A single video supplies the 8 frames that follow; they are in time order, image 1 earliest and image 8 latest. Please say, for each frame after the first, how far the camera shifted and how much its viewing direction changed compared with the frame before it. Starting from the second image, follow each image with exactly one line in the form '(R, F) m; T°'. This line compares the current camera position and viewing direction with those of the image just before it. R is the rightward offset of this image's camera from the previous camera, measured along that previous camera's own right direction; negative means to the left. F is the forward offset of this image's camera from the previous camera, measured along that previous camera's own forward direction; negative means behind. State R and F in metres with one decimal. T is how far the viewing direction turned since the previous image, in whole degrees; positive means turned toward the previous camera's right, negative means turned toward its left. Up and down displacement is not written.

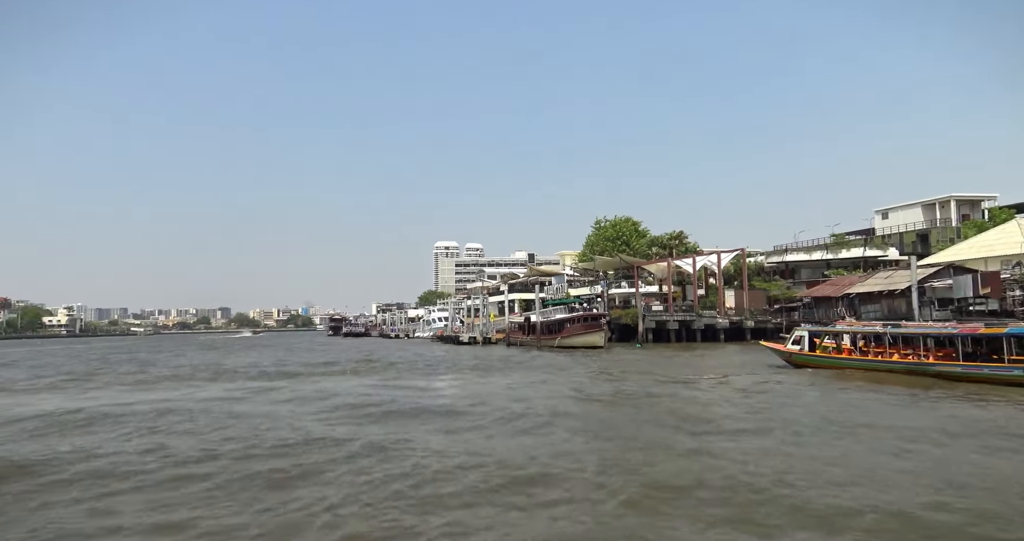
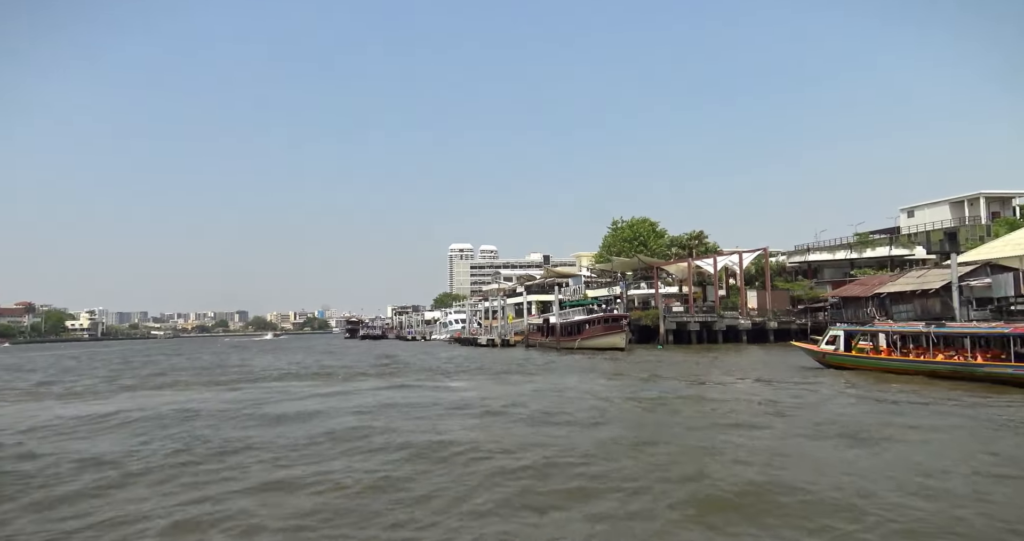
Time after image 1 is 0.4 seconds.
(-0.3, +0.6) m; -1°
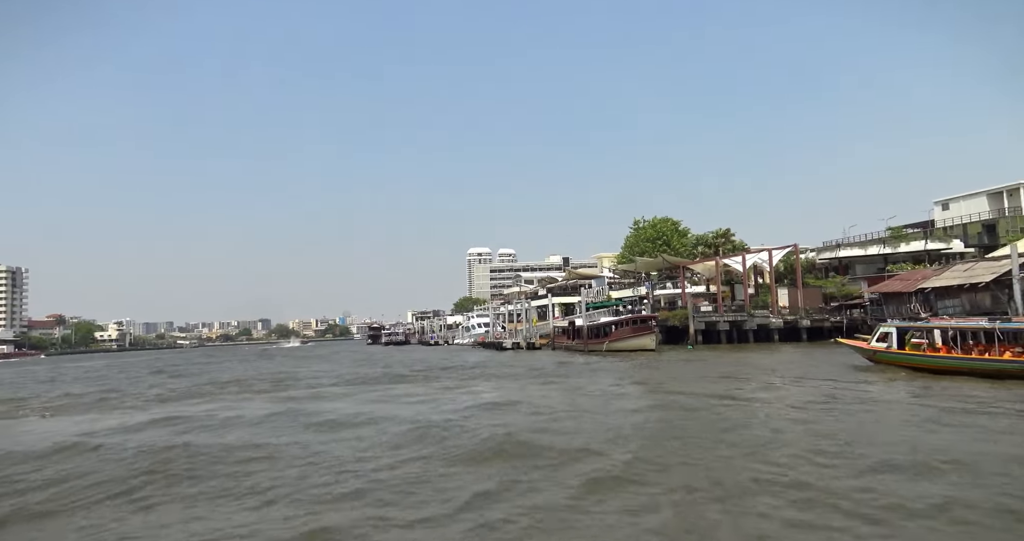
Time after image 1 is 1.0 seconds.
(-0.4, +0.9) m; -1°
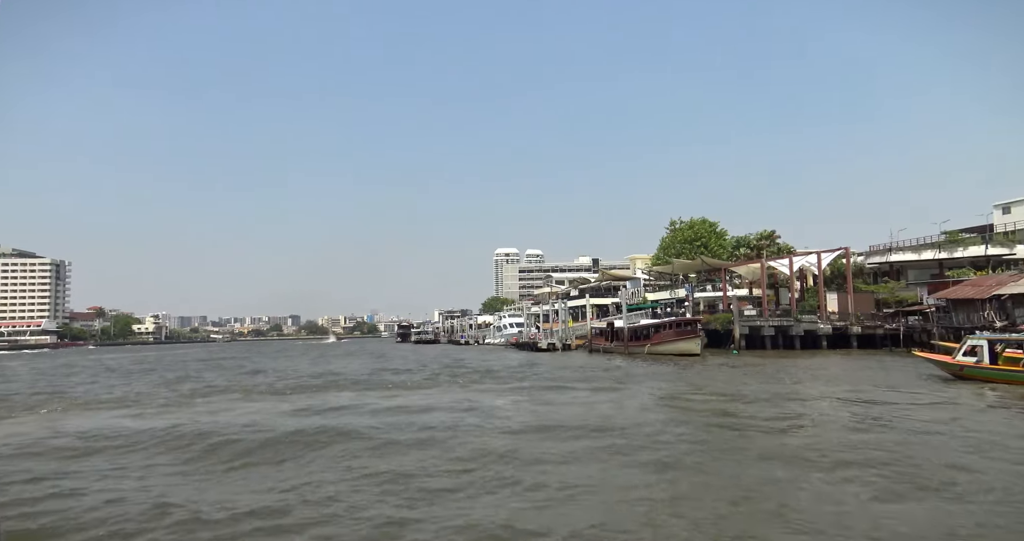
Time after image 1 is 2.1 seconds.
(-0.7, +1.4) m; -2°
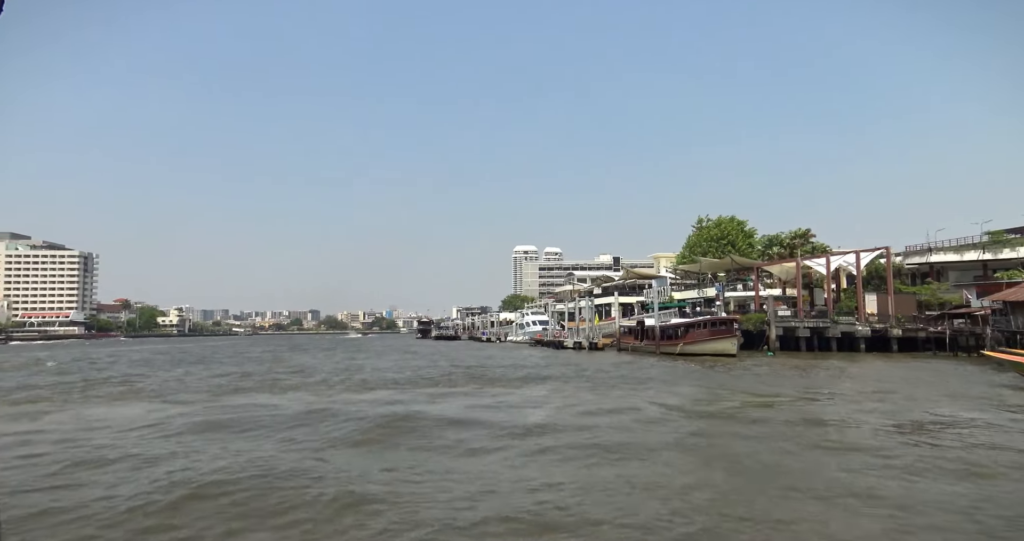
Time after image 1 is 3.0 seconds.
(-0.6, +1.2) m; -1°
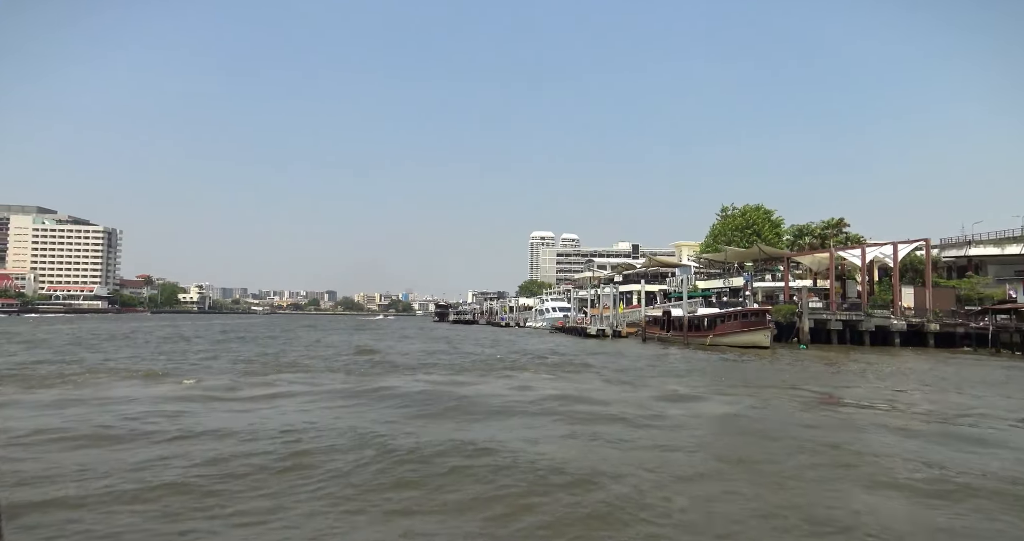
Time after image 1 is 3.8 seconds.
(-0.5, +1.2) m; -1°
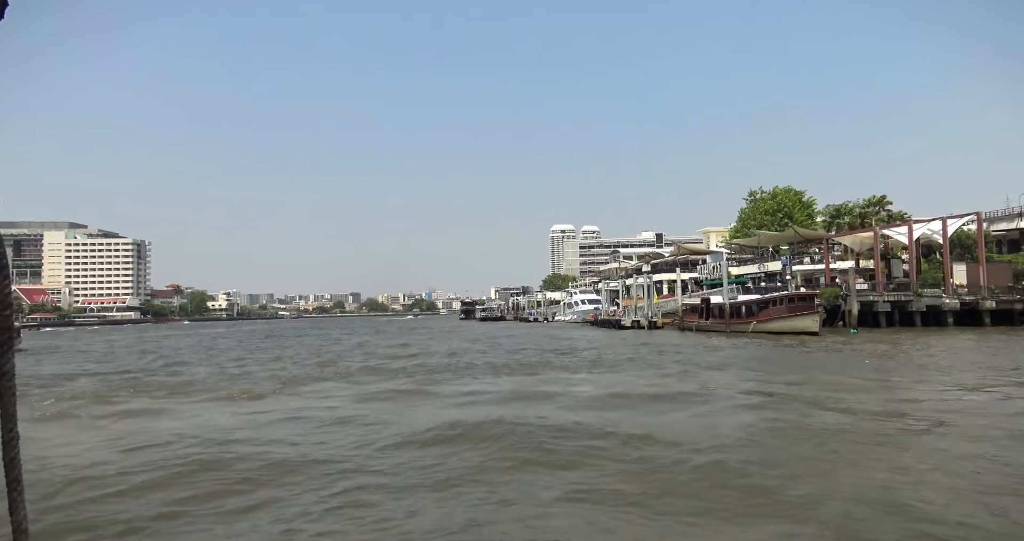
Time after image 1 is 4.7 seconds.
(-0.6, +1.6) m; -2°
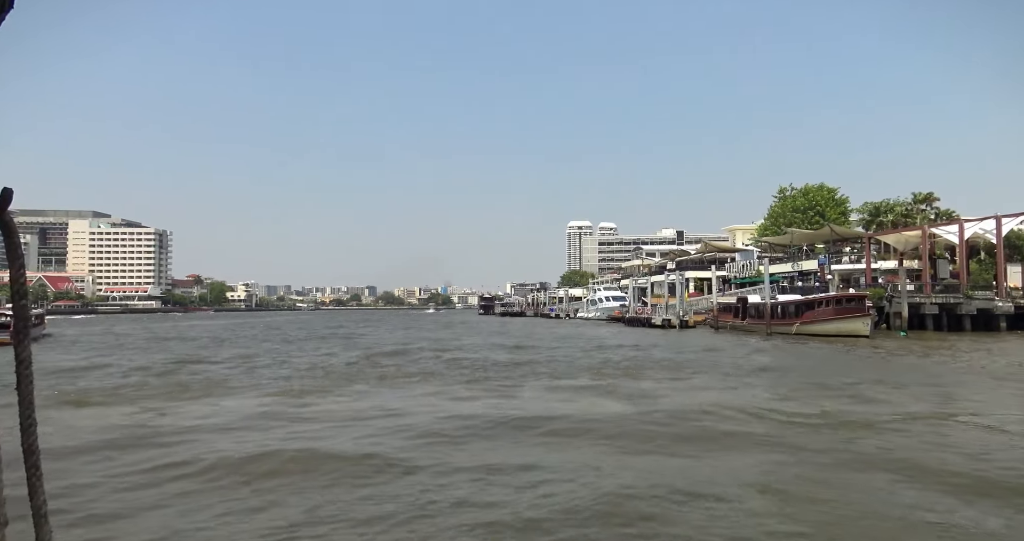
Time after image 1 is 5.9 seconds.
(-0.8, +1.9) m; -1°
